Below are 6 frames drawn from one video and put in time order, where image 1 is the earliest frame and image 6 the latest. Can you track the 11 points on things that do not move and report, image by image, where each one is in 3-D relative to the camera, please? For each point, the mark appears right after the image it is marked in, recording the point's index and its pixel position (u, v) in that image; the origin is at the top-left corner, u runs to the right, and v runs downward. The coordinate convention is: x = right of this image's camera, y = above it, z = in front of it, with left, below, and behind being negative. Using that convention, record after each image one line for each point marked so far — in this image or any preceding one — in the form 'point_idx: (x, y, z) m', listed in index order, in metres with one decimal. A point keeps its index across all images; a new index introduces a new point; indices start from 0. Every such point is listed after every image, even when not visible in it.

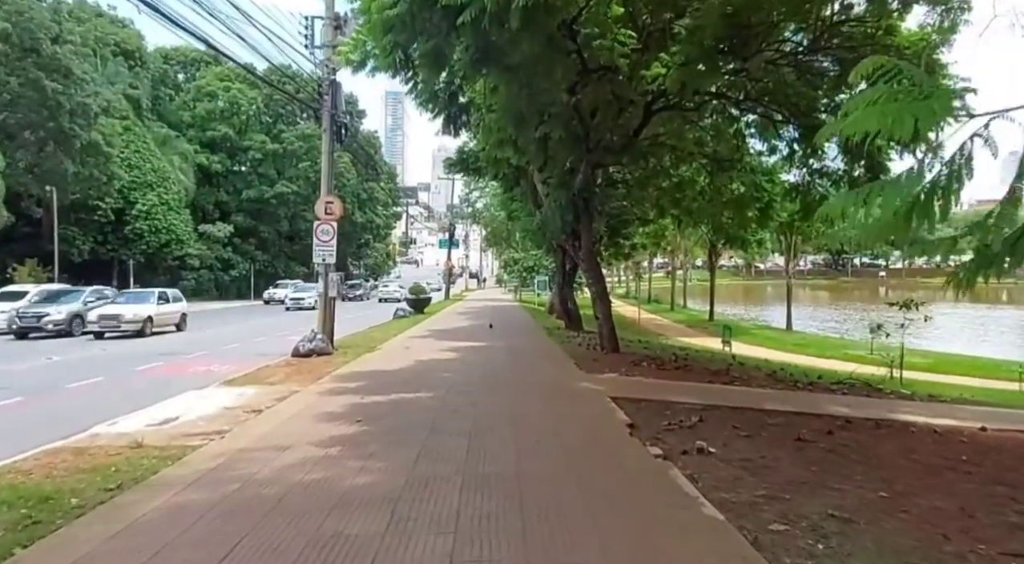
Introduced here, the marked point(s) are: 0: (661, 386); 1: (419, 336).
0: (+2.3, -1.6, +10.1) m
1: (-2.7, -1.6, +18.6) m
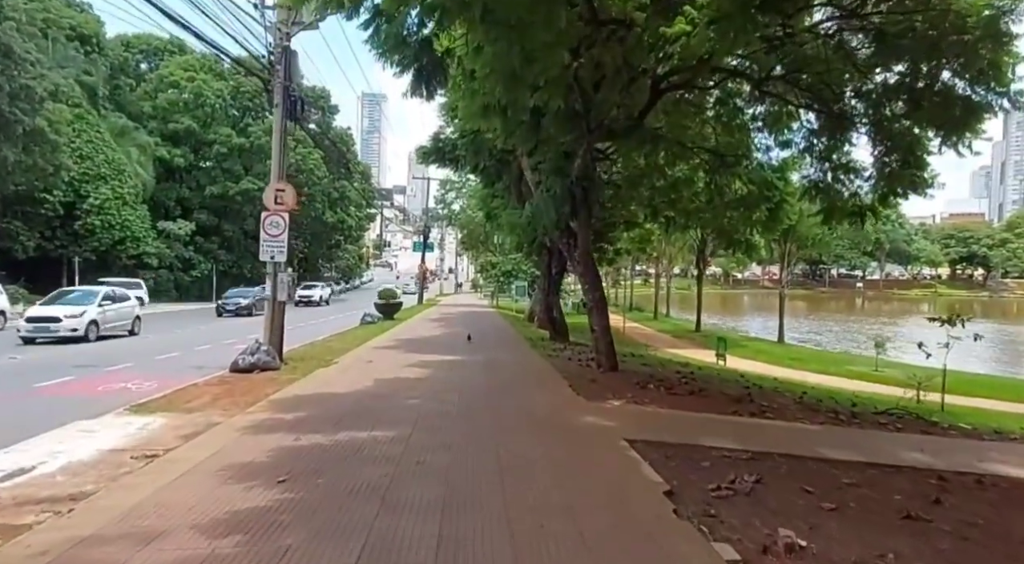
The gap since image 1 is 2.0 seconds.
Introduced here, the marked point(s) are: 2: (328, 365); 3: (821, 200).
0: (+2.1, -1.7, +8.0) m
1: (-3.2, -1.7, +16.4) m
2: (-3.6, -1.6, +12.6) m
3: (+7.0, +1.8, +14.7) m
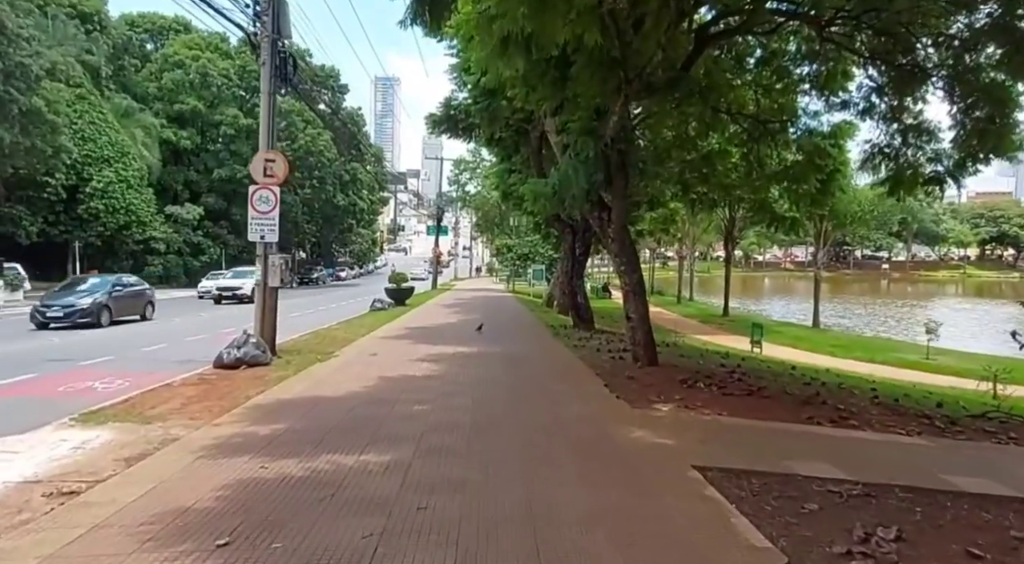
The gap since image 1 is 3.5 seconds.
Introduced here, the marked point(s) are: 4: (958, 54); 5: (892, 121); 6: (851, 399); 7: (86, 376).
0: (+2.4, -1.5, +6.4) m
1: (-2.7, -1.3, +14.9) m
2: (-3.2, -1.3, +11.1) m
3: (+7.4, +2.3, +12.8) m
4: (+7.4, +3.8, +10.6) m
5: (+7.4, +3.2, +12.7) m
6: (+4.9, -1.7, +9.3) m
7: (-6.9, -1.5, +10.5) m
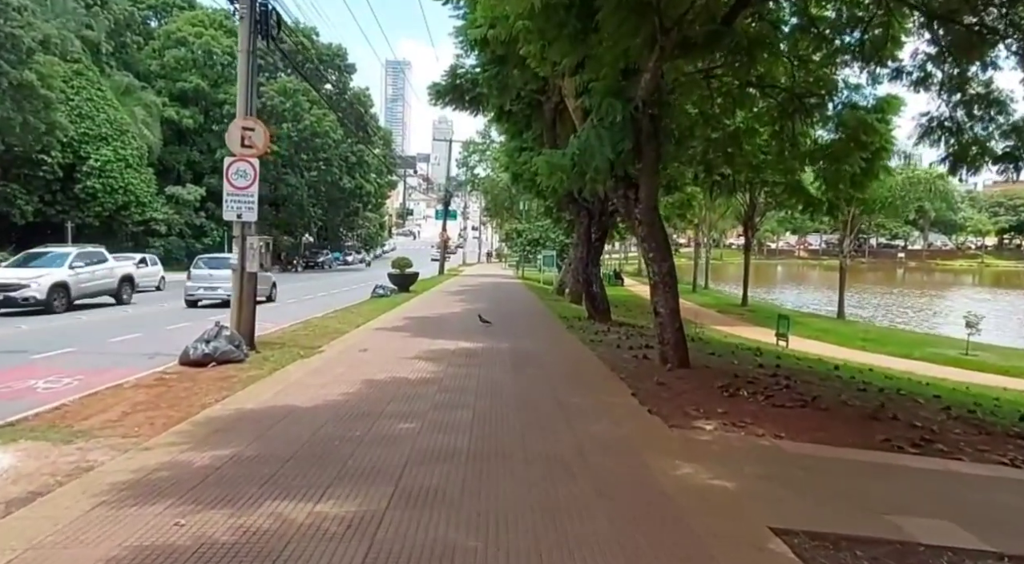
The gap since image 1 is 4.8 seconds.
0: (+2.5, -1.4, +5.0) m
1: (-2.5, -1.0, +13.5) m
2: (-3.0, -1.1, +9.7) m
3: (+7.6, +2.4, +11.3) m
4: (+7.5, +3.9, +9.0) m
5: (+7.6, +3.3, +11.1) m
6: (+5.0, -1.6, +7.9) m
7: (-6.8, -1.3, +9.3) m
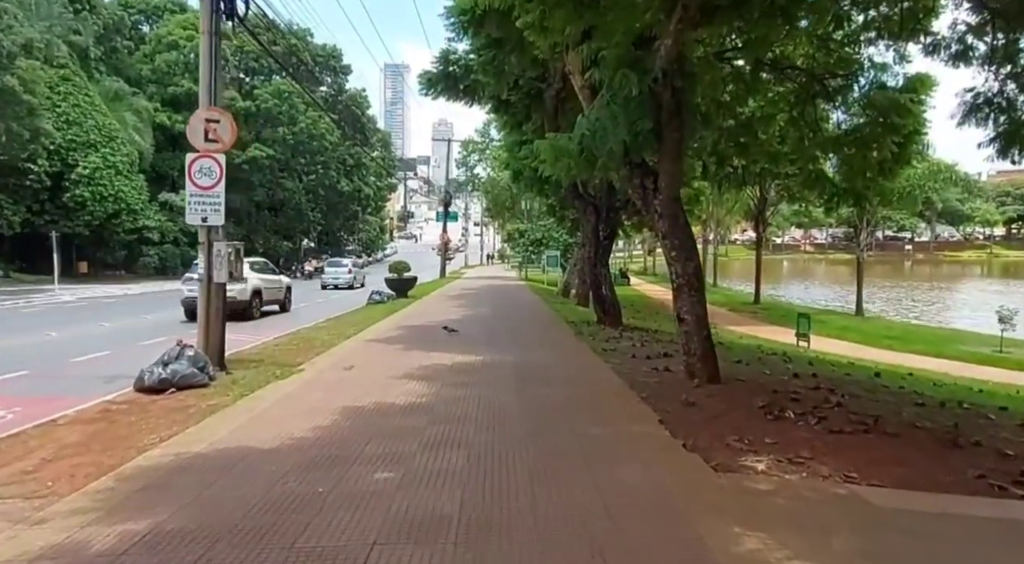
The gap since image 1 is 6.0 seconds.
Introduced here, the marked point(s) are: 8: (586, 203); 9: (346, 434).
0: (+2.5, -1.5, +3.8) m
1: (-2.5, -1.1, +12.4) m
2: (-3.0, -1.3, +8.6) m
3: (+7.6, +2.5, +10.1) m
4: (+7.5, +4.0, +7.8) m
5: (+7.6, +3.4, +9.9) m
6: (+5.0, -1.5, +6.7) m
7: (-6.7, -1.5, +8.1) m
8: (+2.1, +2.2, +17.9) m
9: (-1.5, -1.3, +5.9) m
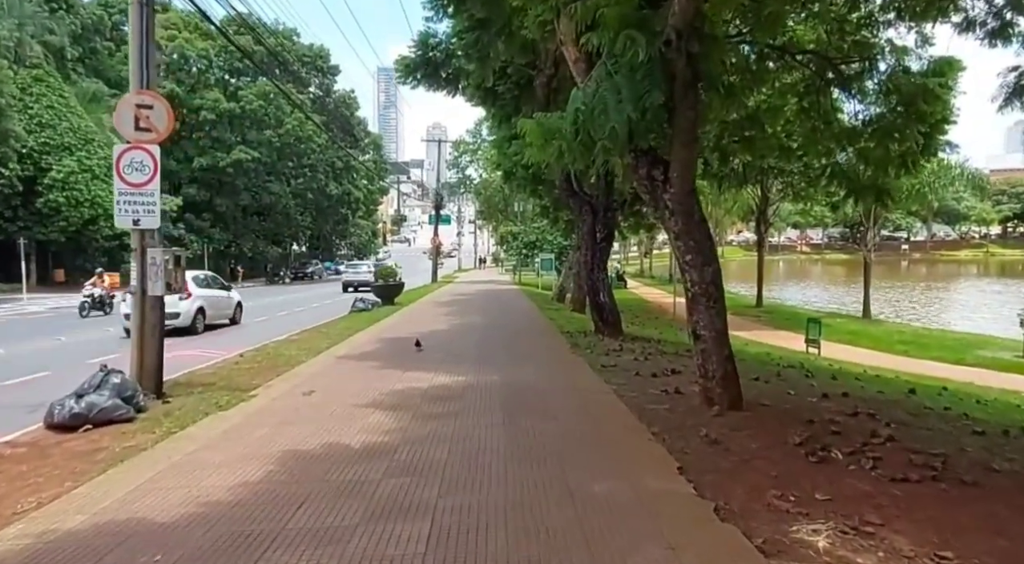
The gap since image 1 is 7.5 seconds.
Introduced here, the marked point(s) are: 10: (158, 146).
0: (+2.4, -1.5, +2.5) m
1: (-2.6, -1.3, +11.1) m
2: (-3.2, -1.4, +7.3) m
3: (+7.4, +2.4, +8.9) m
4: (+7.3, +3.9, +6.6) m
5: (+7.4, +3.3, +8.7) m
6: (+4.9, -1.6, +5.4) m
7: (-6.9, -1.7, +6.8) m
8: (+1.8, +2.0, +16.7) m
9: (-1.6, -1.5, +4.6) m
10: (-4.2, +1.6, +7.8) m
